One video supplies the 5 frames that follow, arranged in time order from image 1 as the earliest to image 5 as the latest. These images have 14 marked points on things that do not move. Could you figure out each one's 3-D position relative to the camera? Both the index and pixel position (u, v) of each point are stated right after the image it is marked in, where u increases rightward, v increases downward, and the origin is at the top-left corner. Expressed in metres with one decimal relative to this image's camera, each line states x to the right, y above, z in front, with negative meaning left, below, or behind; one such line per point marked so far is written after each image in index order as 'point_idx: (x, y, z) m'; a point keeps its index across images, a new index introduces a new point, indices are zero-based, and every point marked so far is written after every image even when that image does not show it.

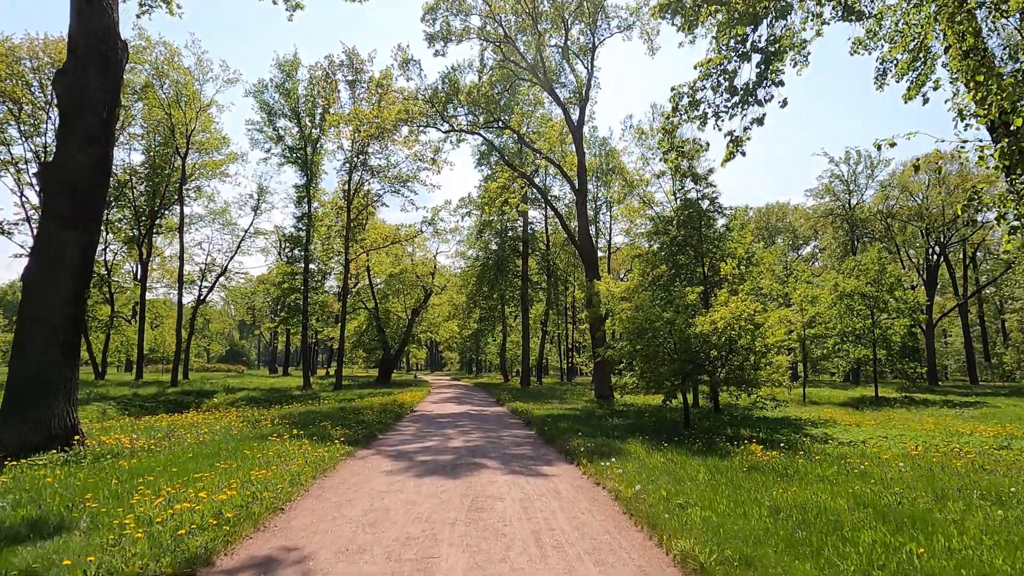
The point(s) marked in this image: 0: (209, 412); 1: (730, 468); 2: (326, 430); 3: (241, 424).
0: (-6.7, -2.8, +15.0) m
1: (+2.2, -1.8, +6.6) m
2: (-2.6, -2.0, +9.4) m
3: (-4.4, -2.2, +10.9) m
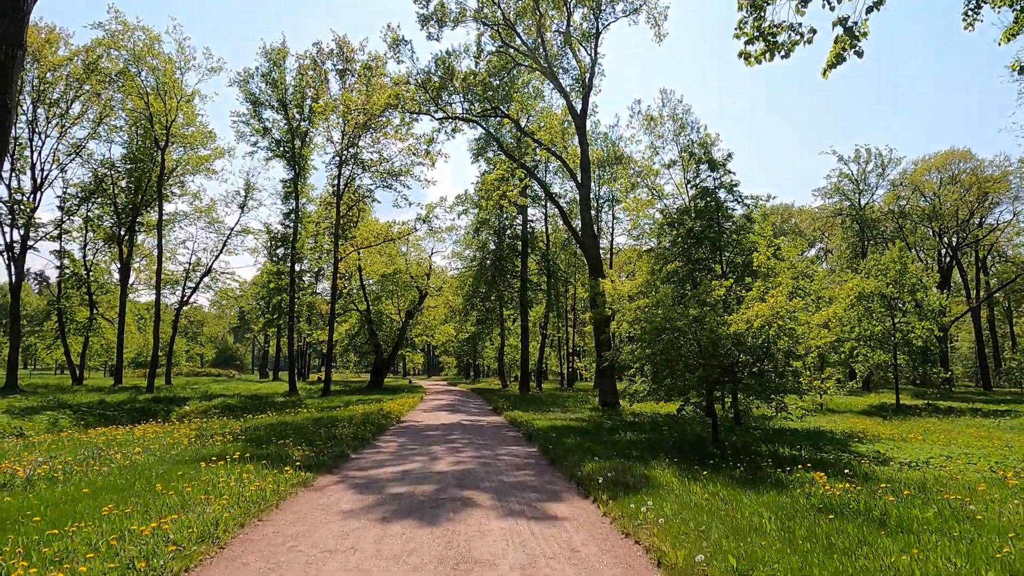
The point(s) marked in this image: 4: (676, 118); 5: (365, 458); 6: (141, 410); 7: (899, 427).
0: (-6.8, -2.7, +13.4) m
1: (+2.1, -1.6, +5.0) m
2: (-2.6, -1.9, +7.7) m
3: (-4.4, -2.1, +9.3) m
4: (+4.8, +5.0, +19.9) m
5: (-1.8, -2.1, +8.5) m
6: (-9.9, -3.3, +18.2) m
7: (+8.7, -3.2, +15.4) m
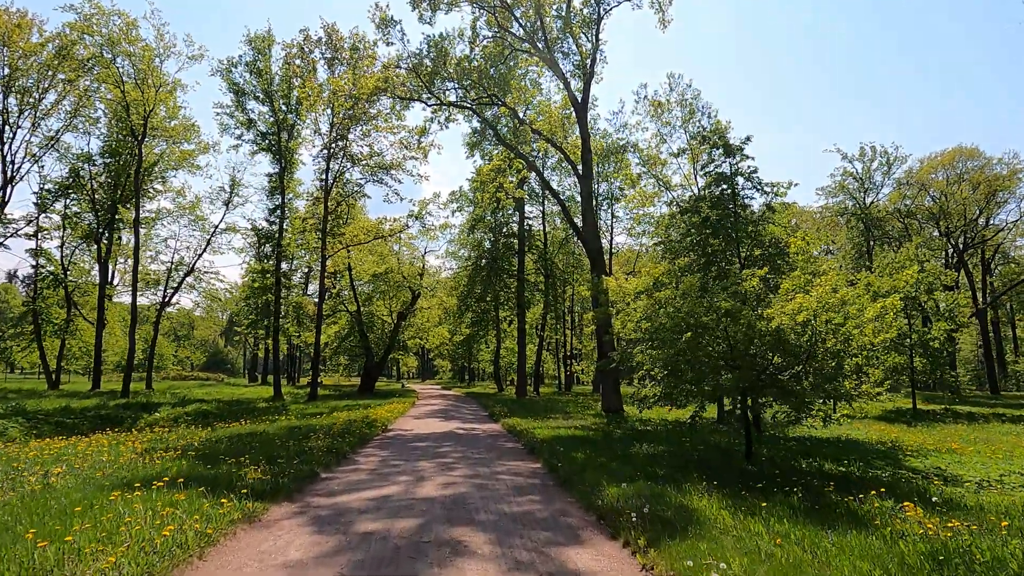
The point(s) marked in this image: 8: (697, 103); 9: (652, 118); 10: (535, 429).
0: (-6.8, -2.6, +12.0) m
1: (+2.2, -1.5, +3.6) m
2: (-2.6, -1.7, +6.4) m
3: (-4.4, -2.0, +7.9) m
4: (+4.7, +5.0, +18.6) m
5: (-1.8, -2.0, +7.1) m
6: (-10.0, -3.2, +16.7) m
7: (+8.7, -3.1, +14.0) m
8: (+5.0, +5.0, +18.5) m
9: (+3.9, +4.8, +19.0) m
10: (+0.4, -2.6, +12.4) m
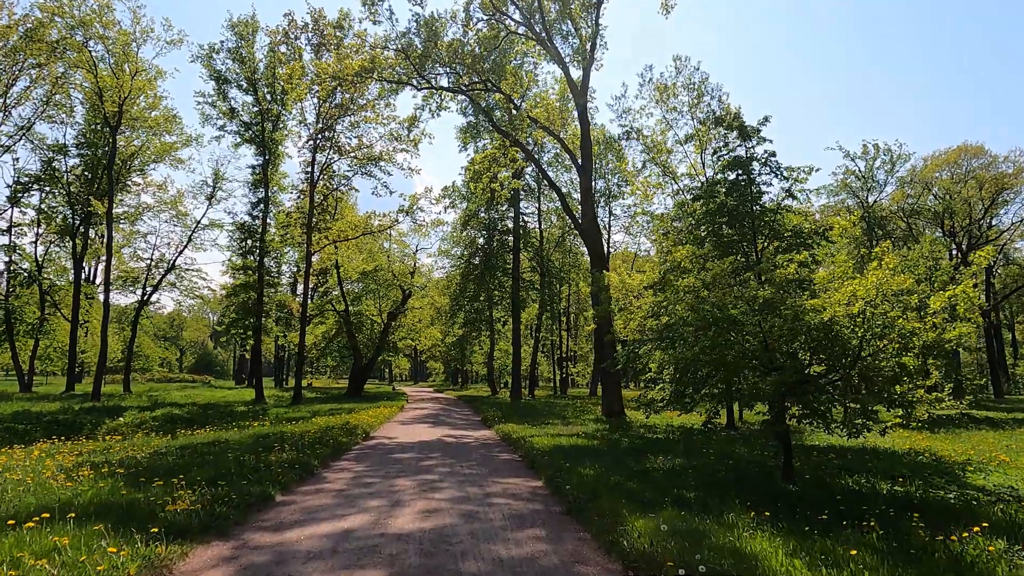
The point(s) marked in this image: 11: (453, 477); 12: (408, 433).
0: (-6.9, -2.4, +10.6) m
1: (+2.2, -1.3, +2.4) m
2: (-2.6, -1.6, +5.1) m
3: (-4.4, -1.8, +6.5) m
4: (+4.6, +5.1, +17.4) m
5: (-1.8, -1.8, +5.8) m
6: (-10.1, -3.0, +15.4) m
7: (+8.6, -3.0, +12.9) m
8: (+4.9, +5.1, +17.3) m
9: (+3.8, +4.9, +17.8) m
10: (+0.3, -2.4, +11.1) m
11: (-0.6, -2.0, +7.3) m
12: (-2.1, -2.9, +13.5) m
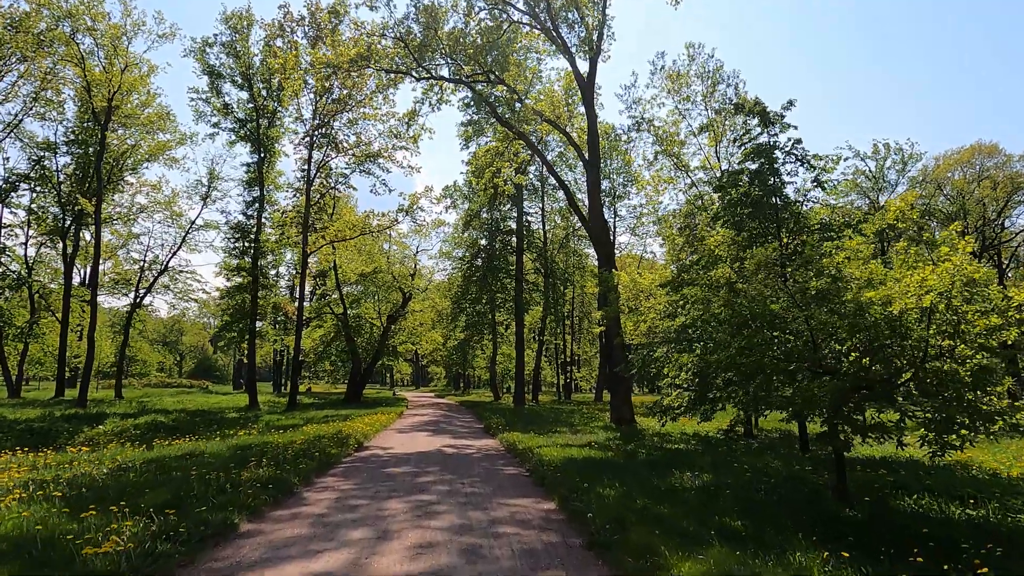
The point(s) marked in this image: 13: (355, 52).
0: (-6.8, -2.4, +9.7) m
1: (+2.2, -1.2, +1.4) m
2: (-2.5, -1.5, +4.1) m
3: (-4.4, -1.7, +5.6) m
4: (+4.7, +5.1, +16.4) m
5: (-1.8, -1.8, +4.9) m
6: (-10.0, -3.0, +14.4) m
7: (+8.6, -2.9, +11.9) m
8: (+5.0, +5.1, +16.3) m
9: (+3.9, +4.9, +16.9) m
10: (+0.4, -2.4, +10.2) m
11: (-0.6, -2.0, +6.4) m
12: (-2.0, -2.8, +12.5) m
13: (-4.4, +6.8, +19.6) m
